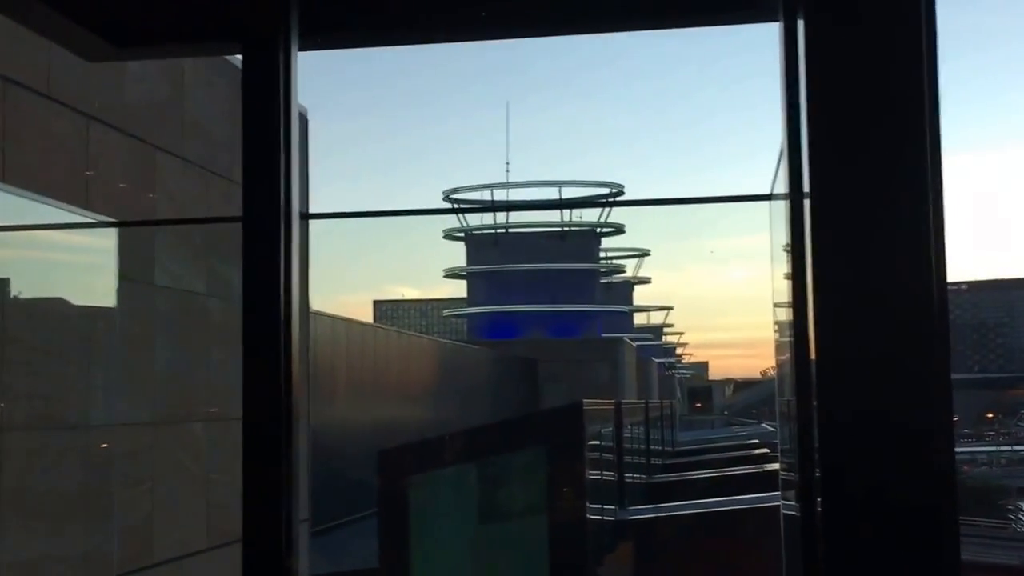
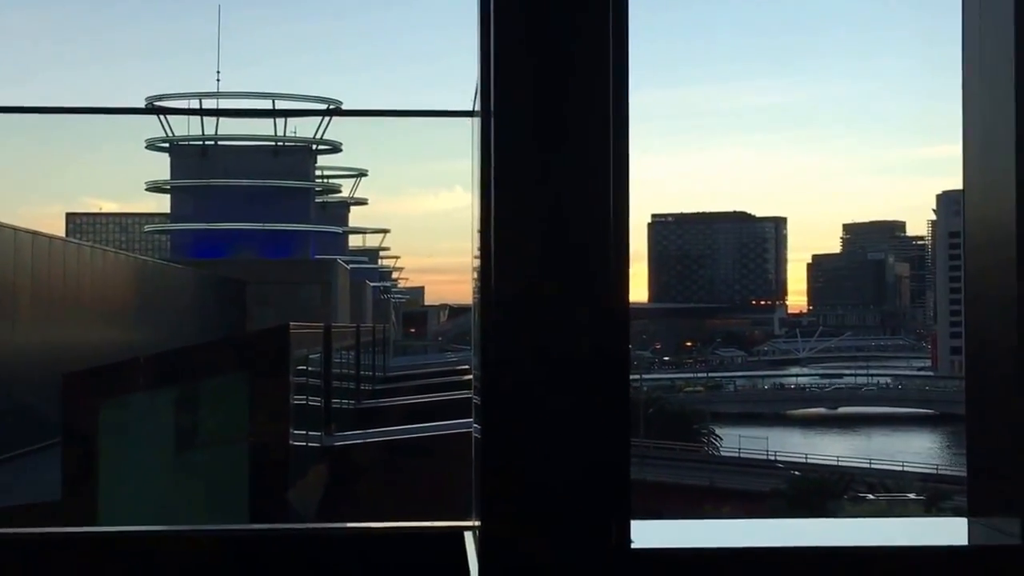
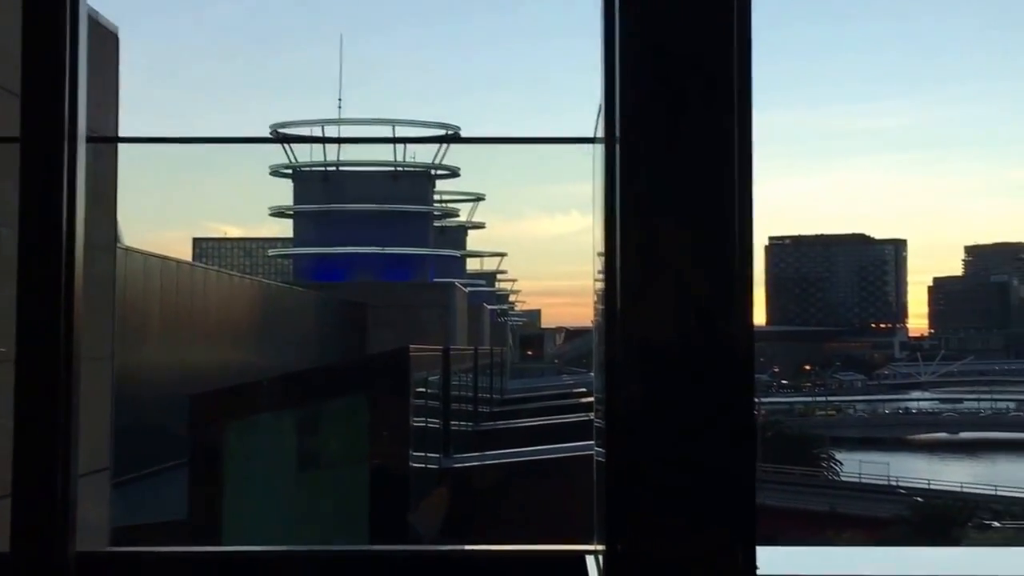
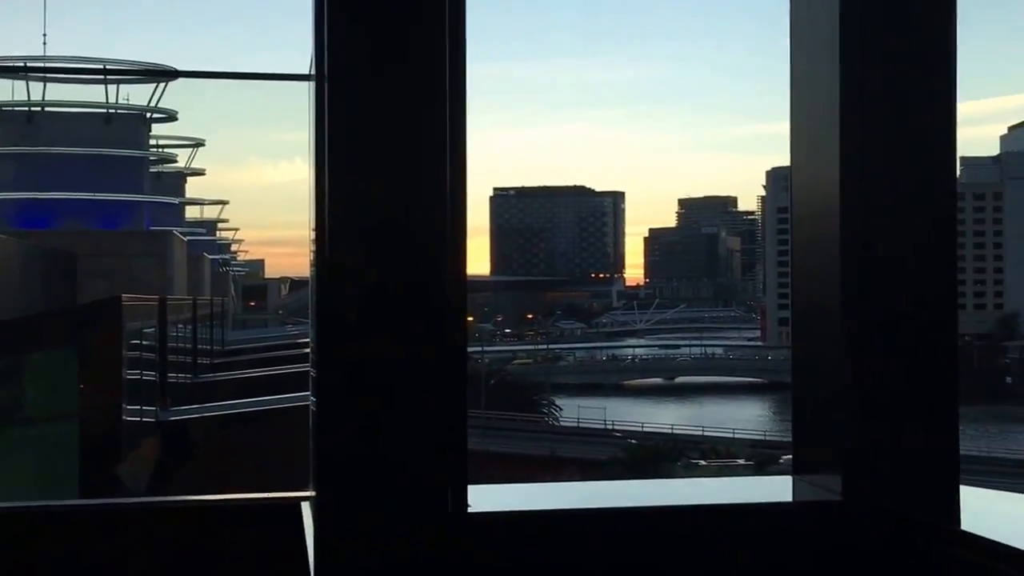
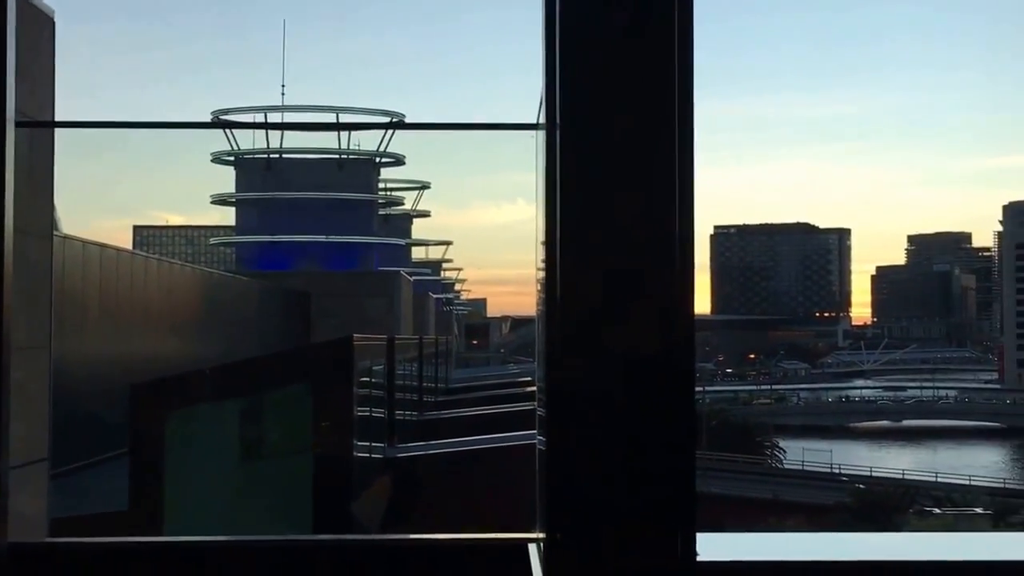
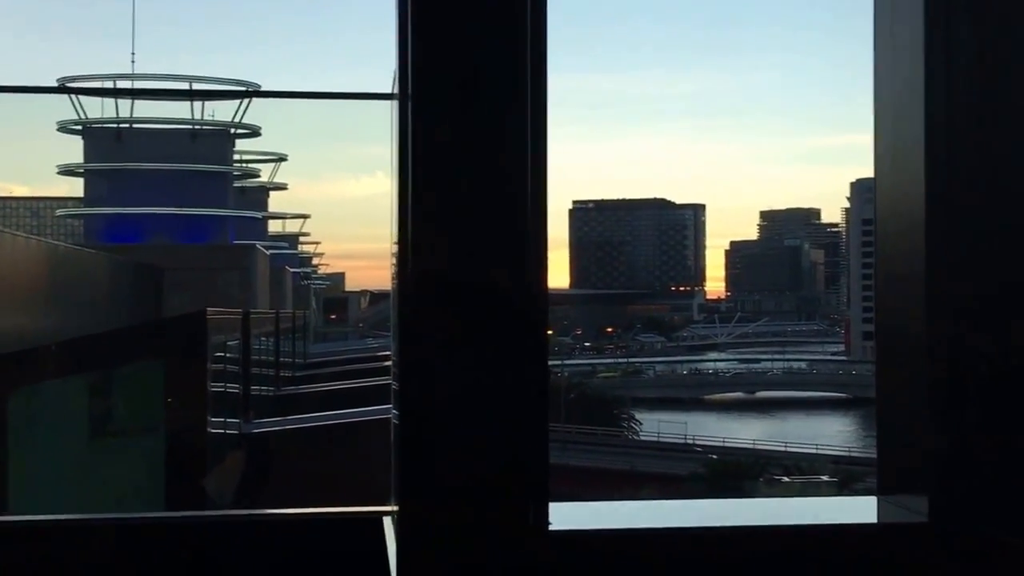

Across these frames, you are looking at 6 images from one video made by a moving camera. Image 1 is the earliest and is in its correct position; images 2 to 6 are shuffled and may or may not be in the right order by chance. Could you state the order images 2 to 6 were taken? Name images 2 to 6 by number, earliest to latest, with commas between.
3, 5, 2, 6, 4
